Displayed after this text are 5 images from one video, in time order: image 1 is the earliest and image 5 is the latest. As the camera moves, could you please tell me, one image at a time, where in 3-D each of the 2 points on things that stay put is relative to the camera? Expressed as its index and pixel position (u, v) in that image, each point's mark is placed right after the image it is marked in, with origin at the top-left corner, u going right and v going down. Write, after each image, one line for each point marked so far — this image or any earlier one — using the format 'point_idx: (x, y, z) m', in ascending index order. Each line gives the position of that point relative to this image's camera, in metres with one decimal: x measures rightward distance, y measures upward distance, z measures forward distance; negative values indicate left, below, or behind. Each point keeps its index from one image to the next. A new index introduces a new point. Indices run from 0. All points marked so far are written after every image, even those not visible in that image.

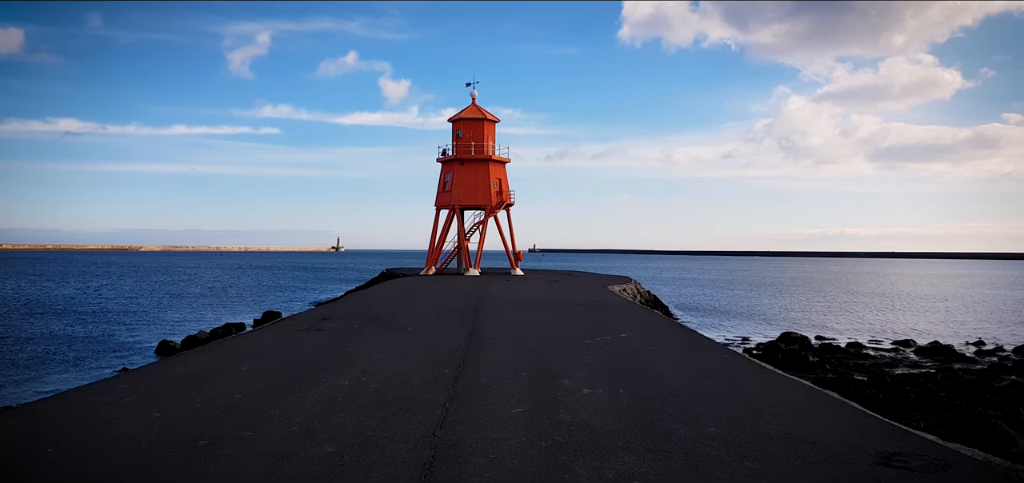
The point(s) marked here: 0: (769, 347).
0: (+7.1, -2.9, +16.5) m
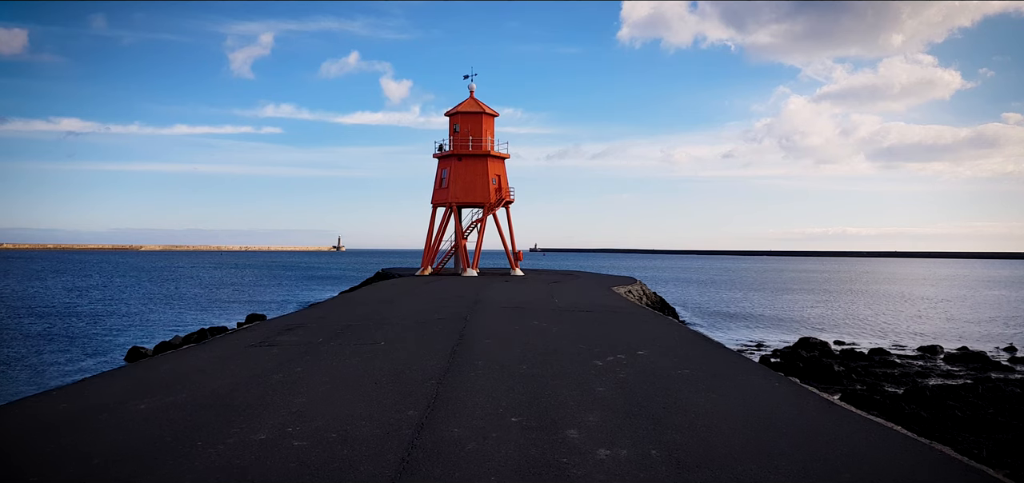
0: (+7.1, -2.9, +15.2) m
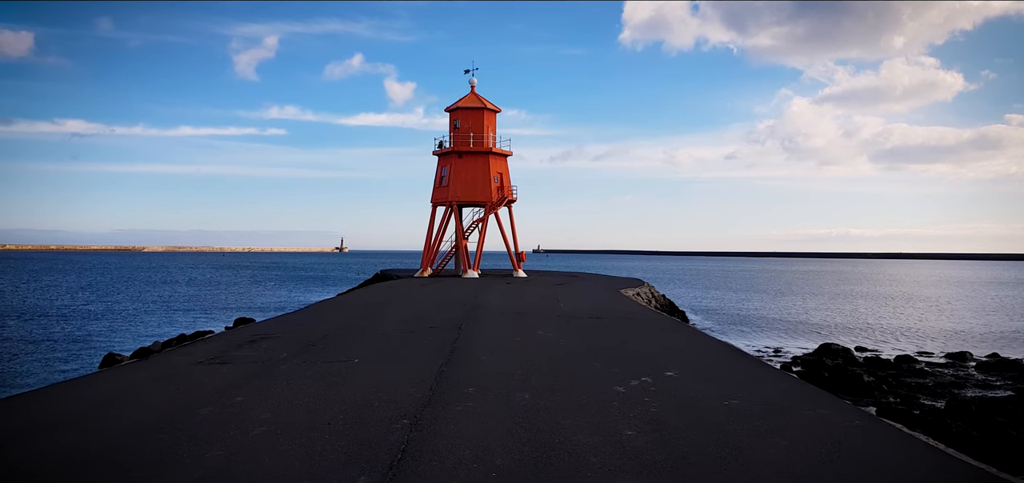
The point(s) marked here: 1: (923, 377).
0: (+7.1, -2.9, +14.2) m
1: (+9.7, -3.2, +14.0) m
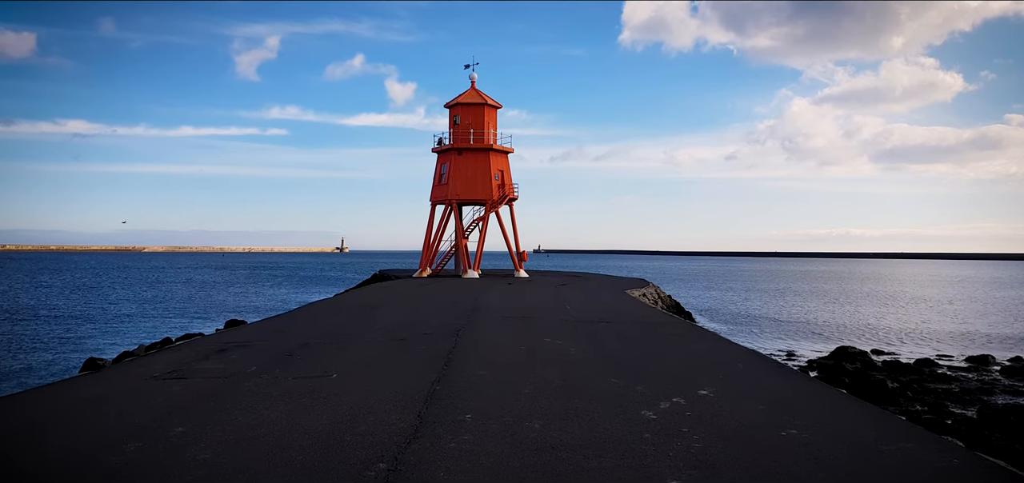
0: (+7.2, -2.9, +13.4) m
1: (+9.7, -3.2, +13.3) m
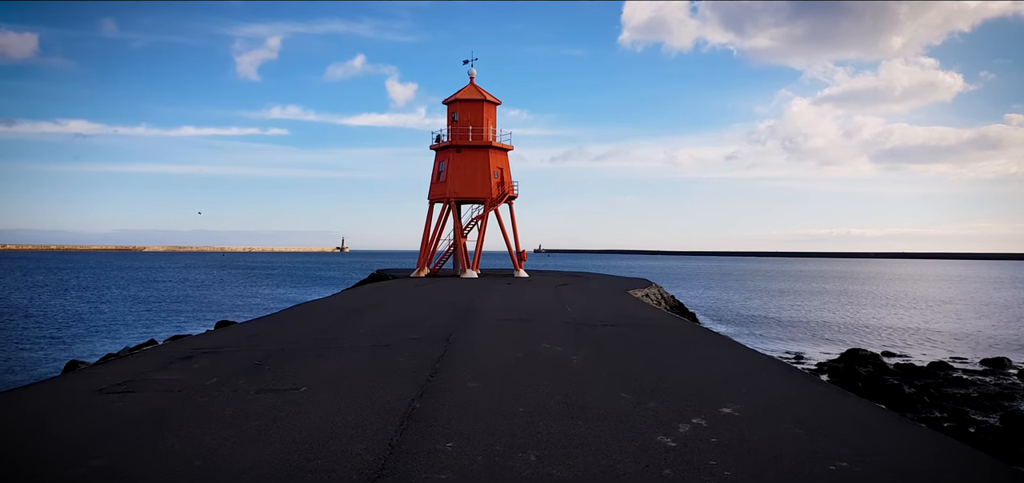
0: (+7.1, -2.8, +12.9) m
1: (+9.7, -3.1, +12.8) m
